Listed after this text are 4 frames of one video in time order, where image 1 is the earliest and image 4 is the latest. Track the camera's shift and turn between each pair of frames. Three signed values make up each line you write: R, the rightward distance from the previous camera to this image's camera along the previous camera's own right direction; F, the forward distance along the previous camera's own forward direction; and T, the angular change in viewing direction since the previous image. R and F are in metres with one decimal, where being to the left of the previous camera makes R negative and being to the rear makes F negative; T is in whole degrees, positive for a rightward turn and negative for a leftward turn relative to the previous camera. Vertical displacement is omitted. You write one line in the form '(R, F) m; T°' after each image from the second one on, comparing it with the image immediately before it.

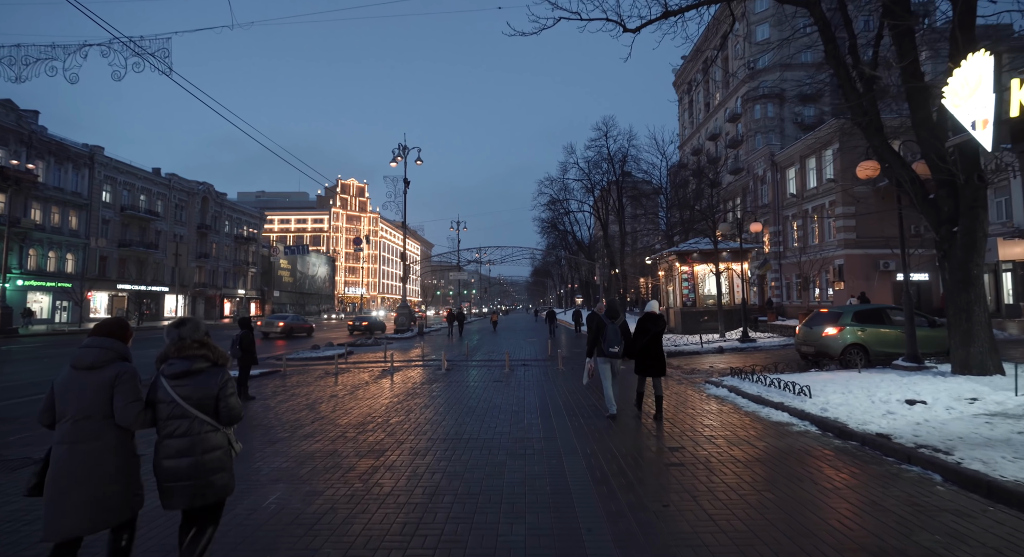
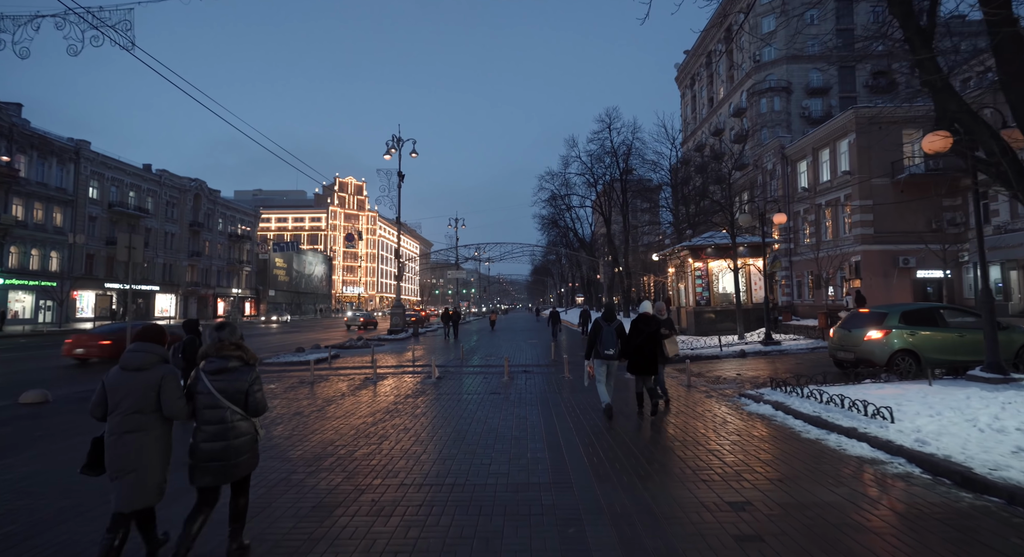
(0.0, +1.7) m; 0°
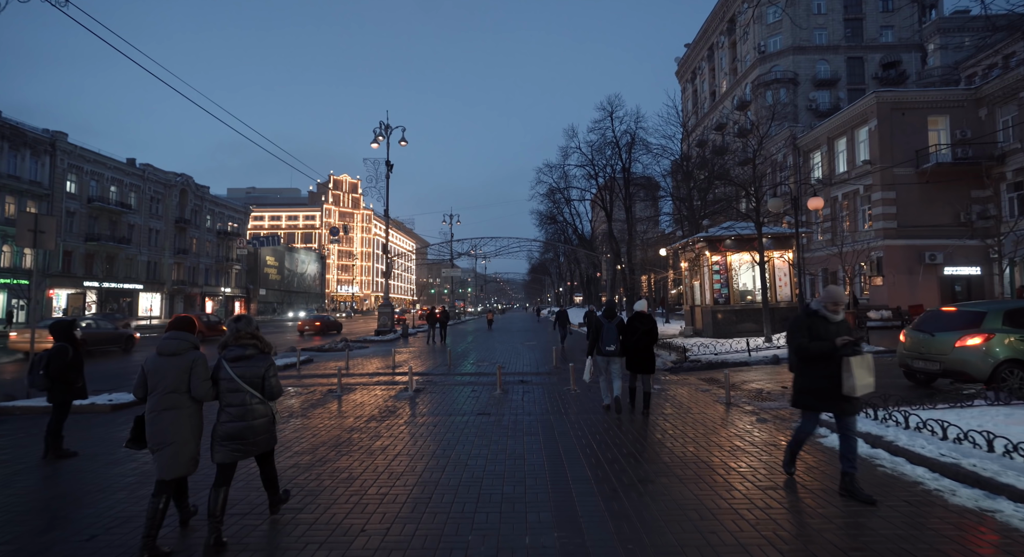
(+0.1, +2.2) m; 0°
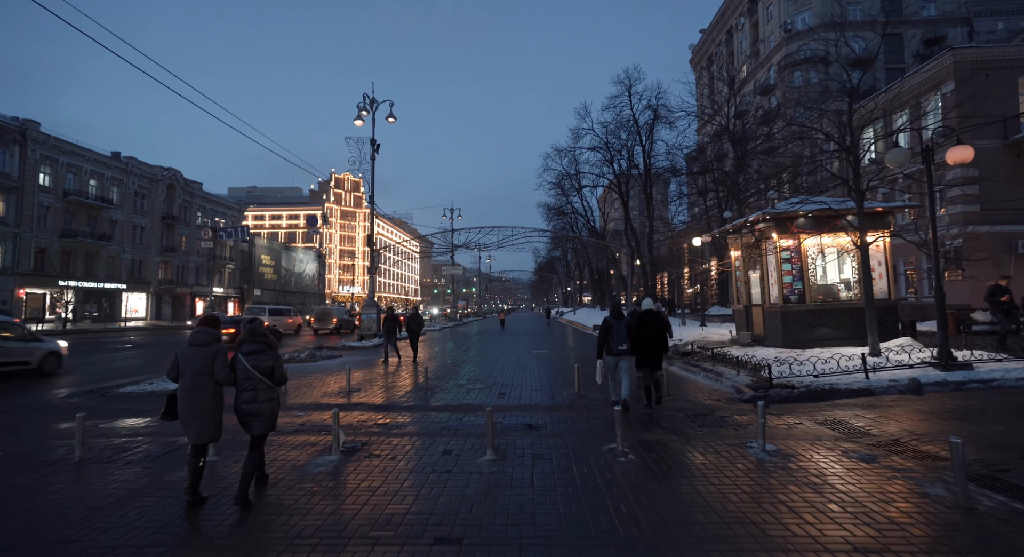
(+0.1, +4.5) m; -1°
